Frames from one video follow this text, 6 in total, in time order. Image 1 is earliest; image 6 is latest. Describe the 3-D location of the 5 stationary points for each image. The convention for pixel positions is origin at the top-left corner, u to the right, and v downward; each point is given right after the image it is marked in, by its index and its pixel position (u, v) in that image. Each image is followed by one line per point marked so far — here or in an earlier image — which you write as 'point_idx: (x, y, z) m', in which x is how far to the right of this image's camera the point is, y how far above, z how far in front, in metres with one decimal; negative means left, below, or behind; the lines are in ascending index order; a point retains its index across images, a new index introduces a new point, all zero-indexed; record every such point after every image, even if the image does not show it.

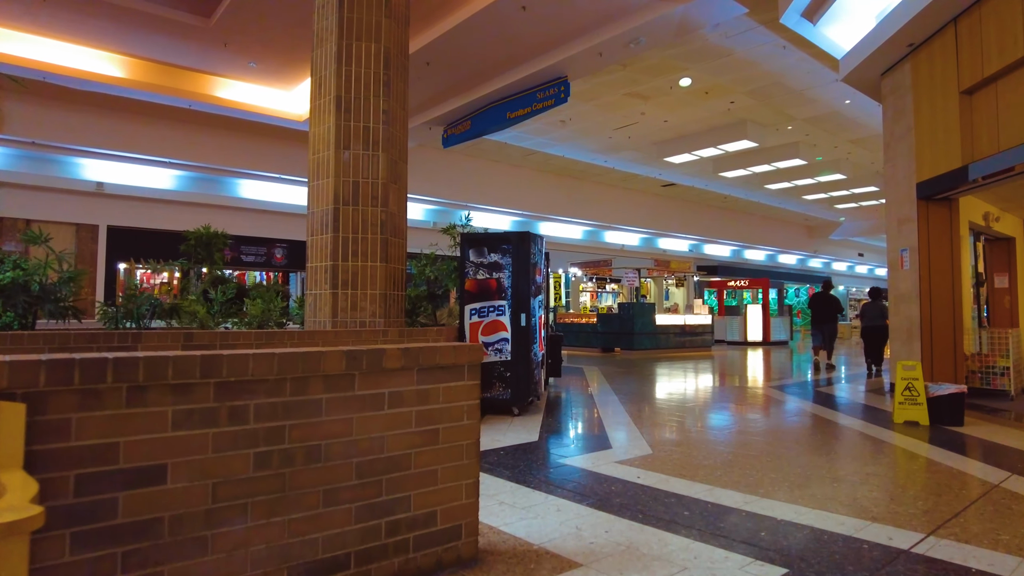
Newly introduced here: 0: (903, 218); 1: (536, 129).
0: (+4.0, +0.7, +7.0) m
1: (+0.6, +3.7, +16.1) m
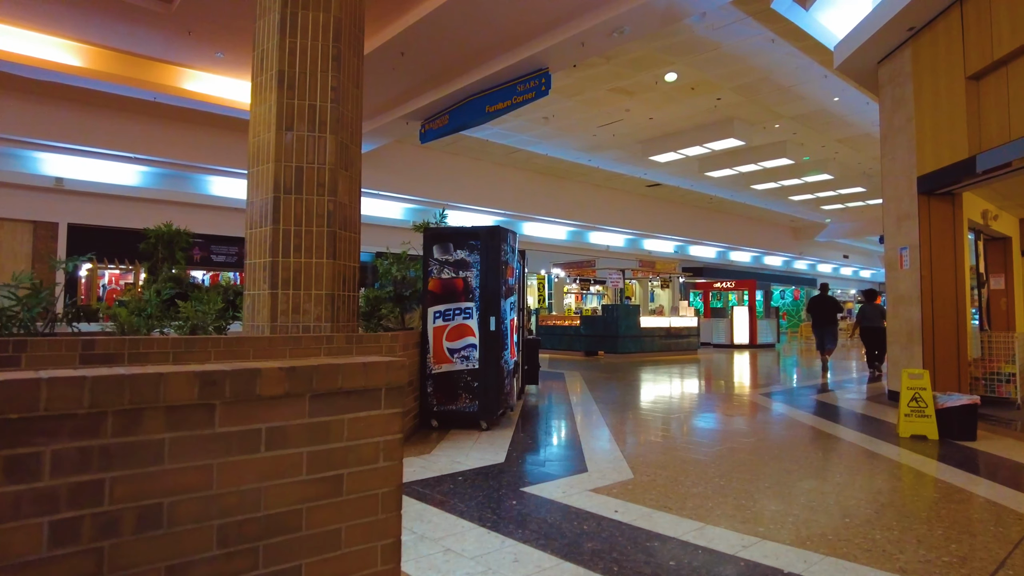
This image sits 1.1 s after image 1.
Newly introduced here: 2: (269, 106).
0: (+3.8, +0.7, +6.6) m
1: (+0.2, +3.7, +15.6) m
2: (-1.5, +1.1, +4.3) m
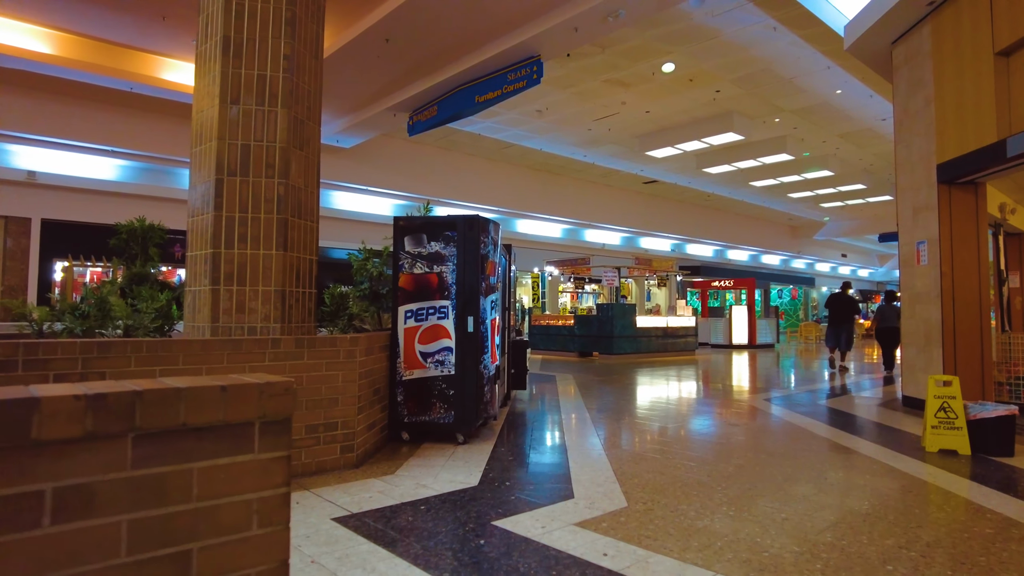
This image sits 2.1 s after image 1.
0: (+3.6, +0.7, +6.1) m
1: (0.0, +3.7, +15.0) m
2: (-1.7, +1.2, +3.8) m
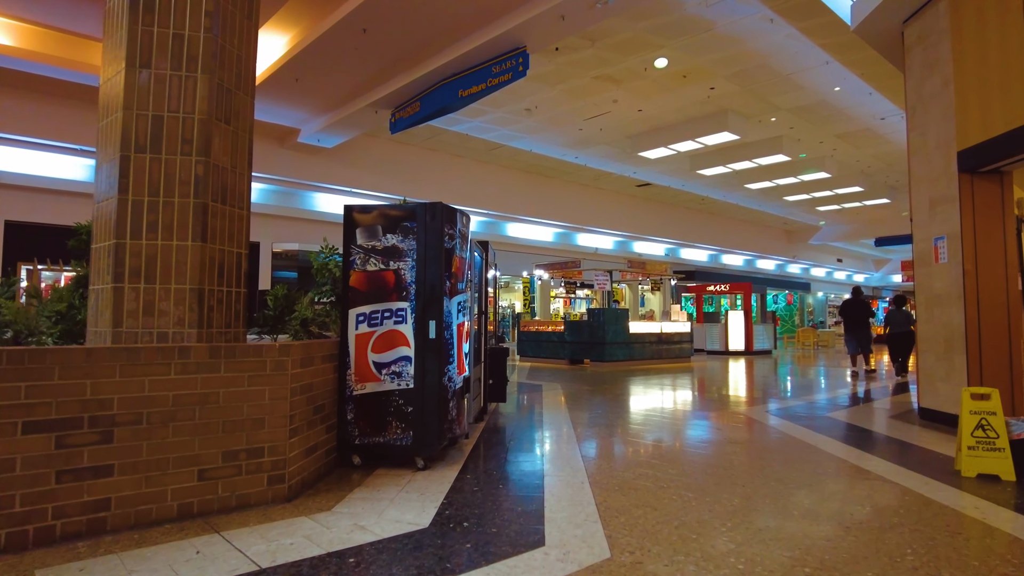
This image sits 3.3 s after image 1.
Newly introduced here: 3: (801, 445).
0: (+3.5, +0.7, +5.5) m
1: (-0.3, +3.6, +14.5) m
2: (-1.8, +1.2, +3.2) m
3: (+2.2, -1.2, +5.3) m
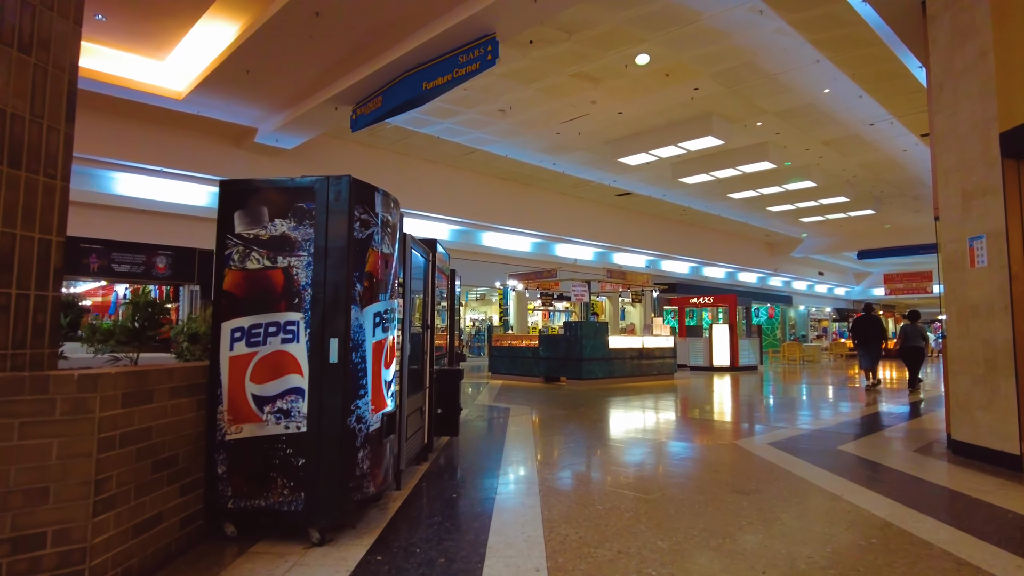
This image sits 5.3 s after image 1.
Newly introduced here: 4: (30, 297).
0: (+3.1, +0.7, +4.6) m
1: (-0.8, +3.4, +13.5) m
2: (-2.1, +1.2, +2.1) m
3: (+1.9, -1.3, +4.3) m
4: (-1.6, 0.0, +2.3) m
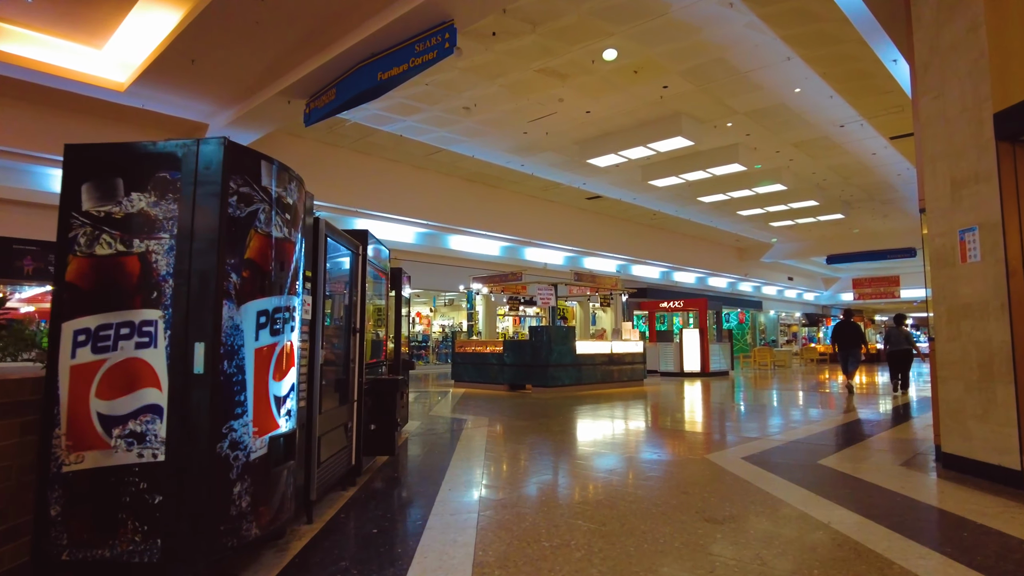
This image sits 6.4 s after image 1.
0: (+2.8, +0.7, +4.2) m
1: (-1.5, +3.3, +13.0) m
2: (-2.3, +1.2, +1.5) m
3: (+1.6, -1.2, +3.8) m
4: (-1.9, 0.0, +1.7) m
